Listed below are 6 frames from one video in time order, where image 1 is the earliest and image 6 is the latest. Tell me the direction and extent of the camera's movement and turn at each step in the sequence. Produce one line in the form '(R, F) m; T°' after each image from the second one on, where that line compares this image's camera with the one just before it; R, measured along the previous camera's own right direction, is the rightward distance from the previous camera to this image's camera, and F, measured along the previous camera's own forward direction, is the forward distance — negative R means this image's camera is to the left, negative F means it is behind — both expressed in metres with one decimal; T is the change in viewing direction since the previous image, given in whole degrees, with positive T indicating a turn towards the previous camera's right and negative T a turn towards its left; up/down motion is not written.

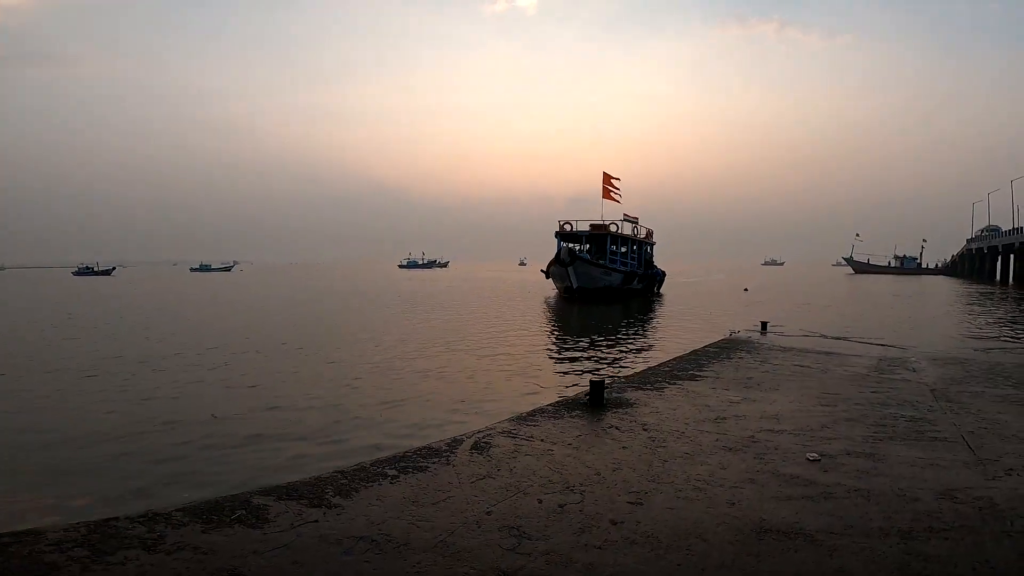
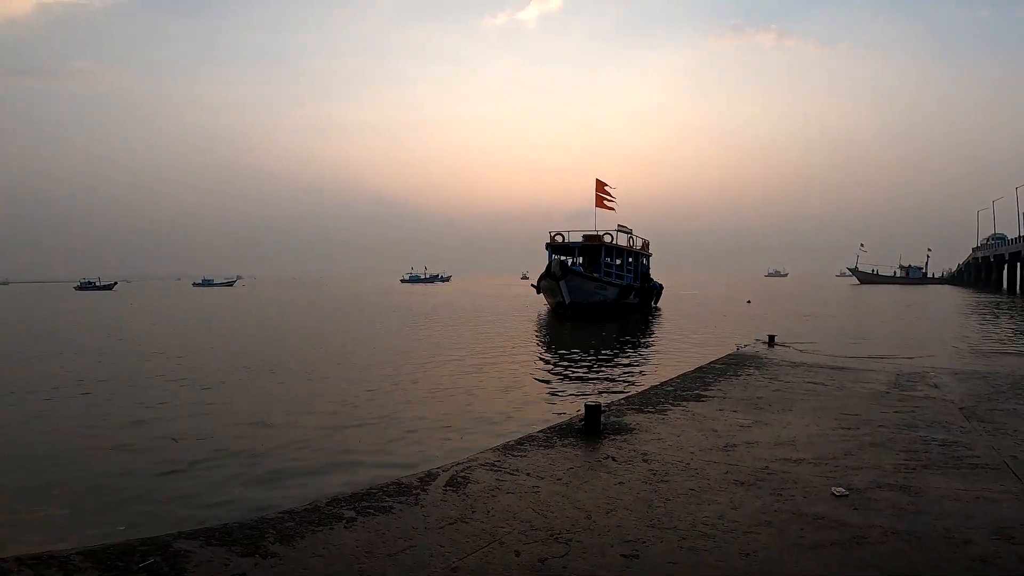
(+0.2, +0.7) m; 0°
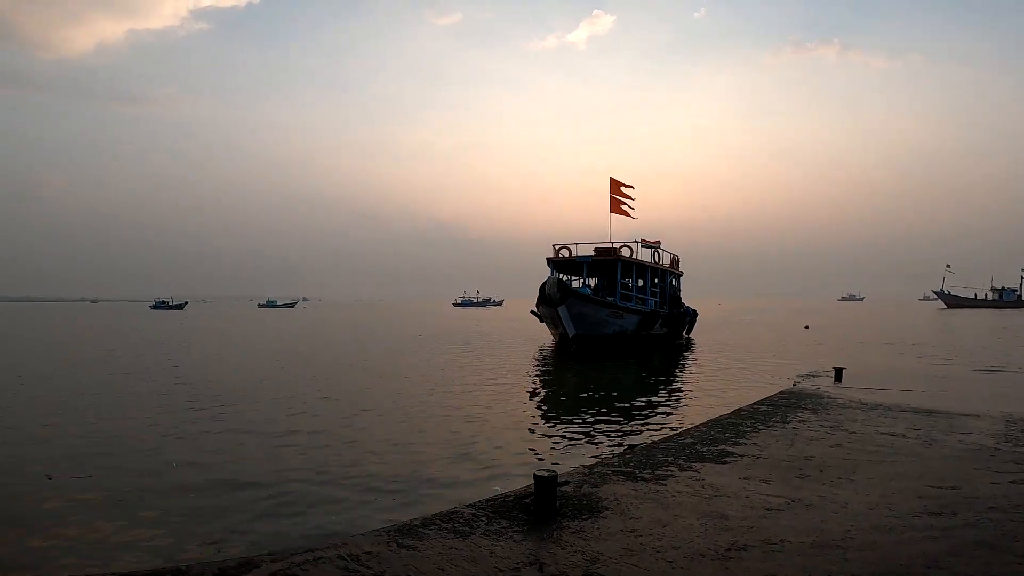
(+1.2, +2.0) m; -6°
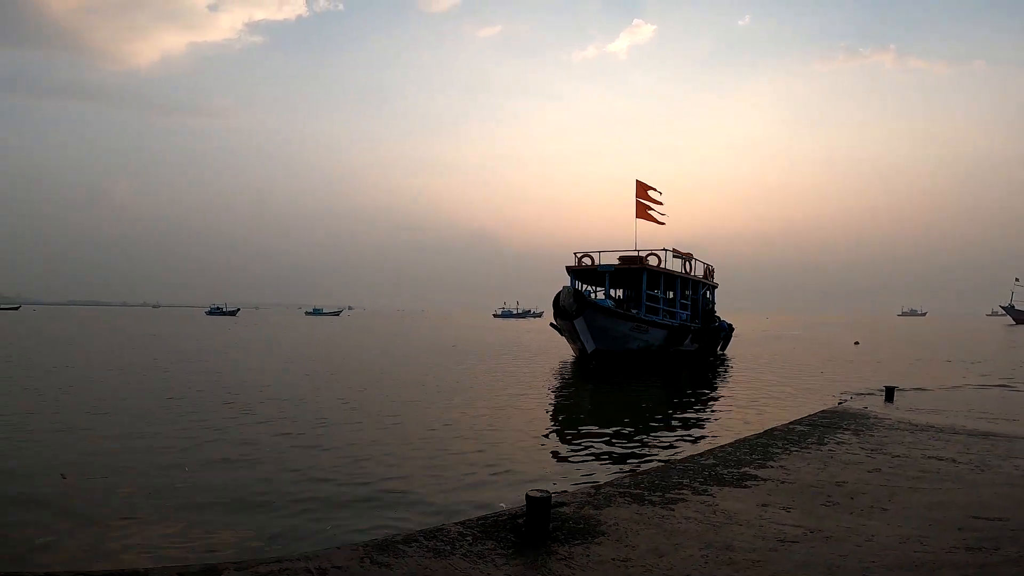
(+0.4, +0.3) m; -4°
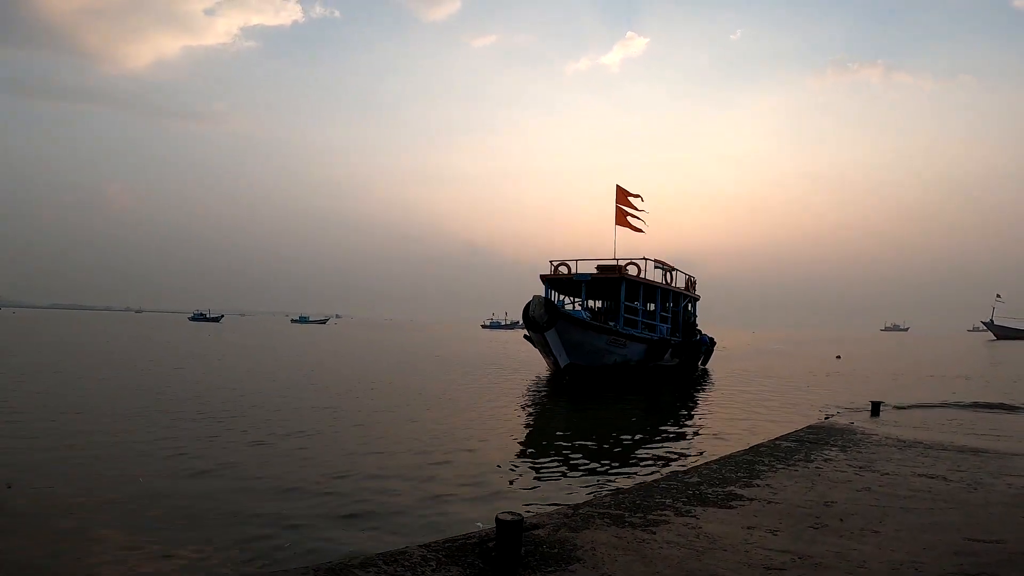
(+0.1, +0.3) m; +1°
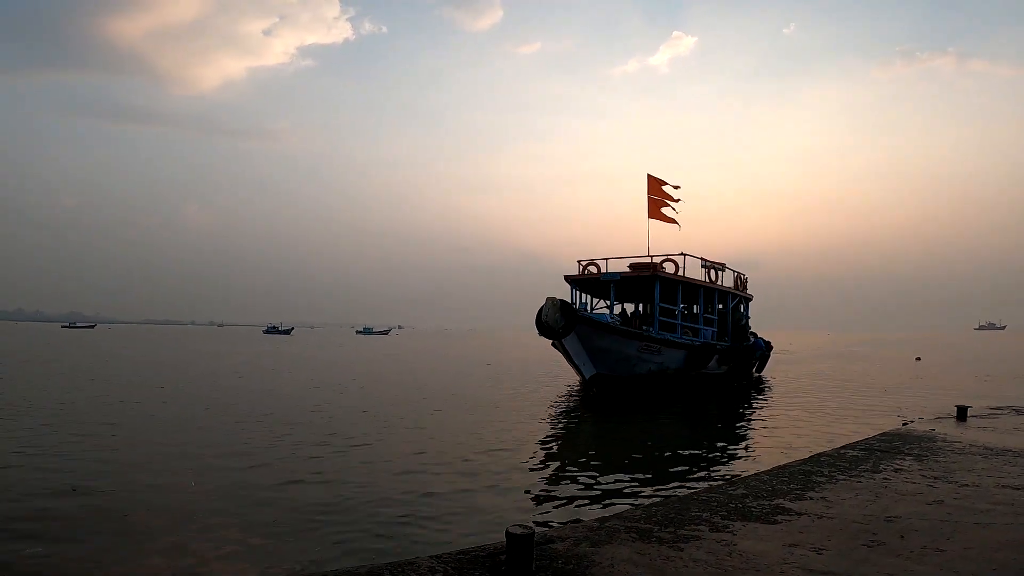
(+0.4, +0.2) m; -6°
